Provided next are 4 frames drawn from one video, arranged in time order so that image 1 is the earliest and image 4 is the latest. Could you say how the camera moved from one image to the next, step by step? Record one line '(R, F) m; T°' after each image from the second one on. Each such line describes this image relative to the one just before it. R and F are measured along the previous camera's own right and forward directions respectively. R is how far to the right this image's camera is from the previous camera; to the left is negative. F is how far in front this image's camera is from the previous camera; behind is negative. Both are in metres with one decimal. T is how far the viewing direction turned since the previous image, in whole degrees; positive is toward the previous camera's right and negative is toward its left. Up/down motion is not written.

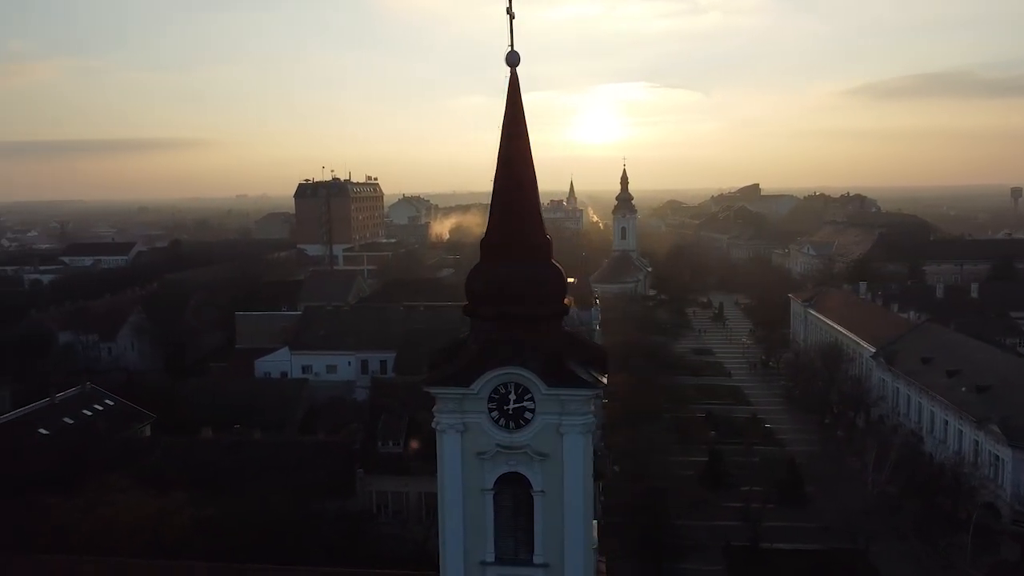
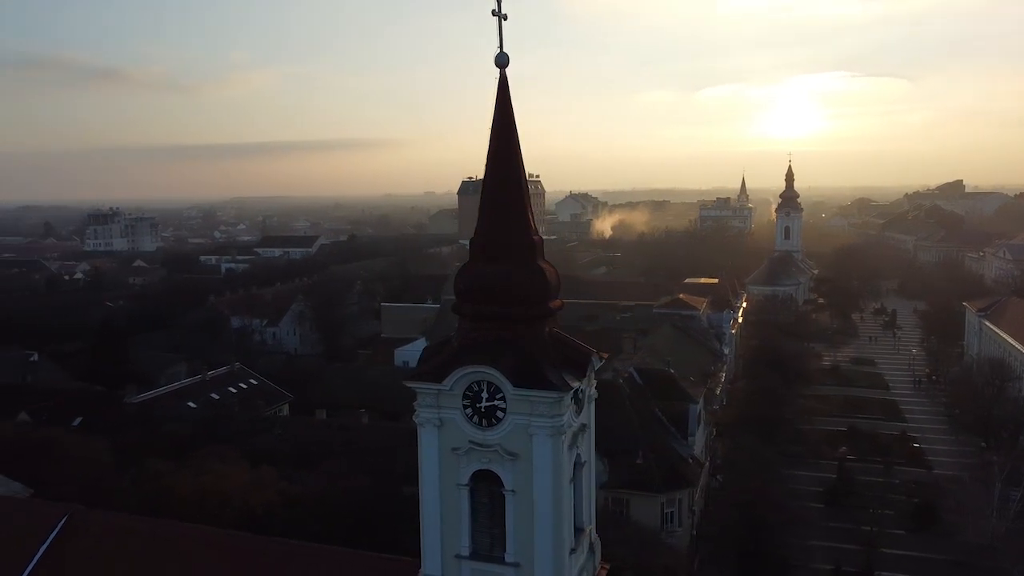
(+2.3, +0.2) m; -13°
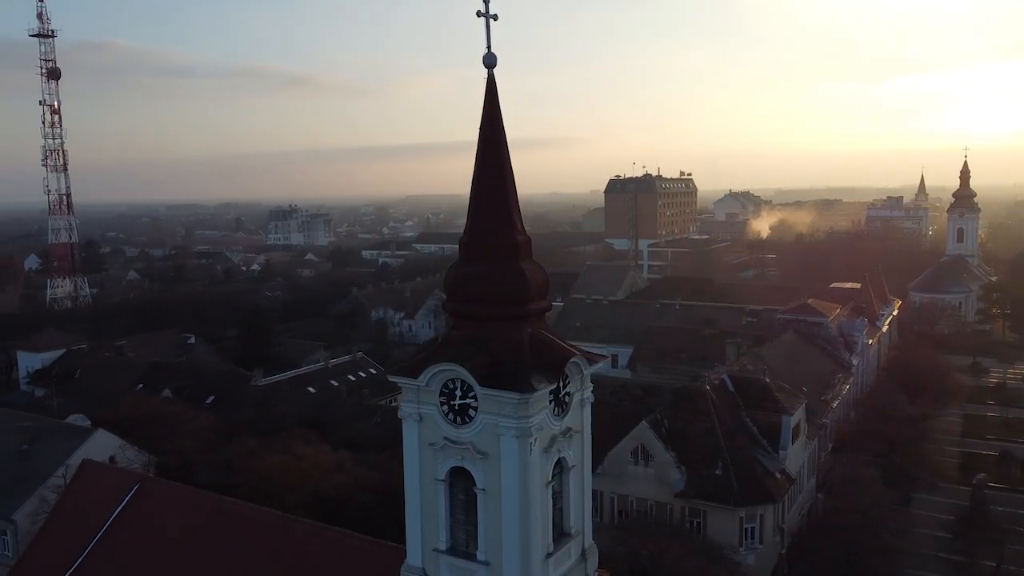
(+2.2, +0.2) m; -12°
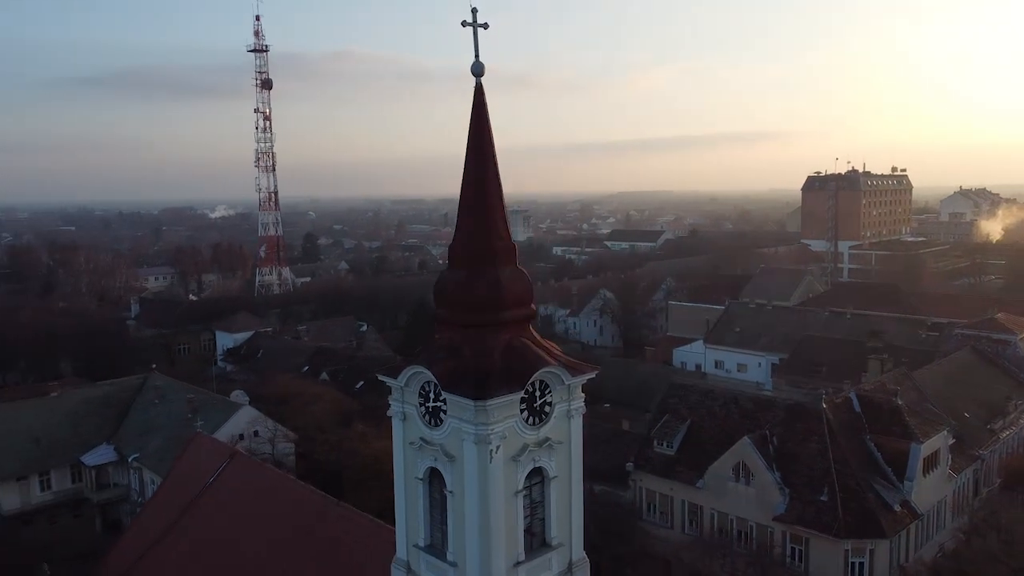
(+2.7, +0.3) m; -15°
